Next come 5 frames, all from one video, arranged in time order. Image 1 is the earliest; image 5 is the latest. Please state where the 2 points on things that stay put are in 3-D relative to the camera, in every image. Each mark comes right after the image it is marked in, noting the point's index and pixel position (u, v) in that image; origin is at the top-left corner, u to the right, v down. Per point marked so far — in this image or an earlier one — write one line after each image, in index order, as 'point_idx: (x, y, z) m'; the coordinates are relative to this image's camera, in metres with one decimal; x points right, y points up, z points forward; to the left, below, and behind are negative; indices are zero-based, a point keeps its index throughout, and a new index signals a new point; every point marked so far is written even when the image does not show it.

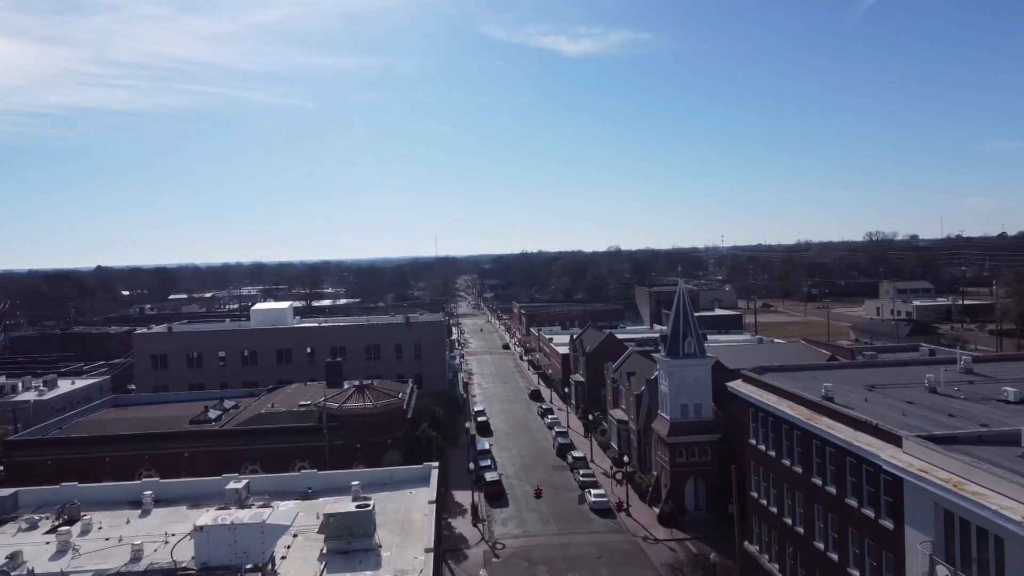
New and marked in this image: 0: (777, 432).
0: (+6.3, -3.4, +19.1) m
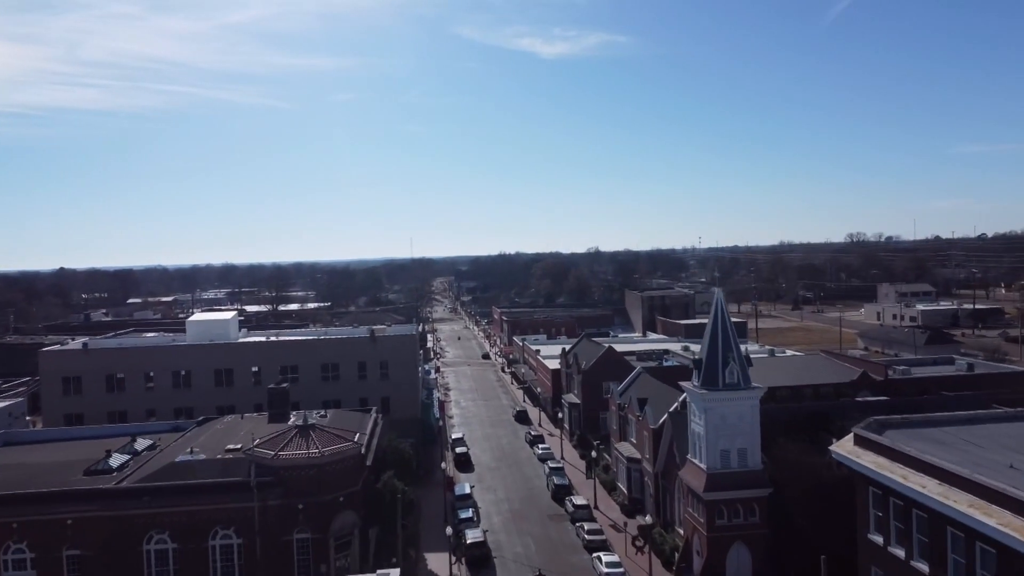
0: (+6.4, -3.7, +12.1) m
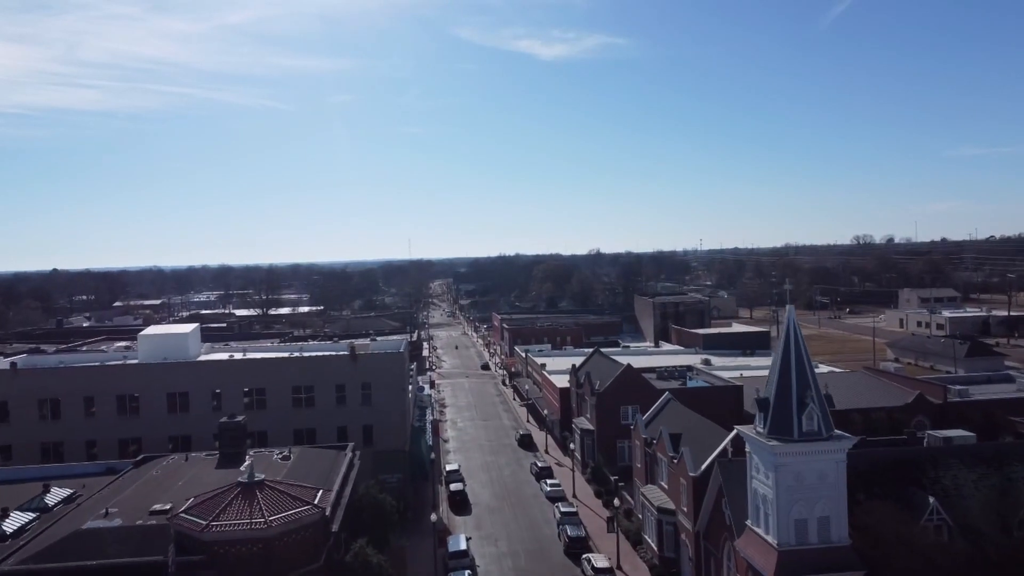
0: (+6.6, -4.1, +6.3) m
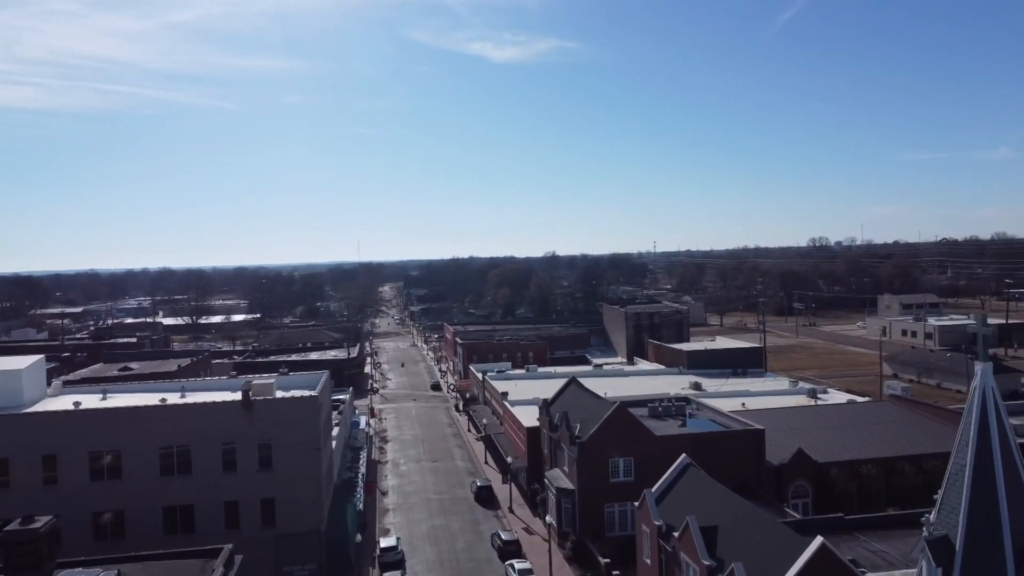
0: (+6.8, -4.6, -2.3) m
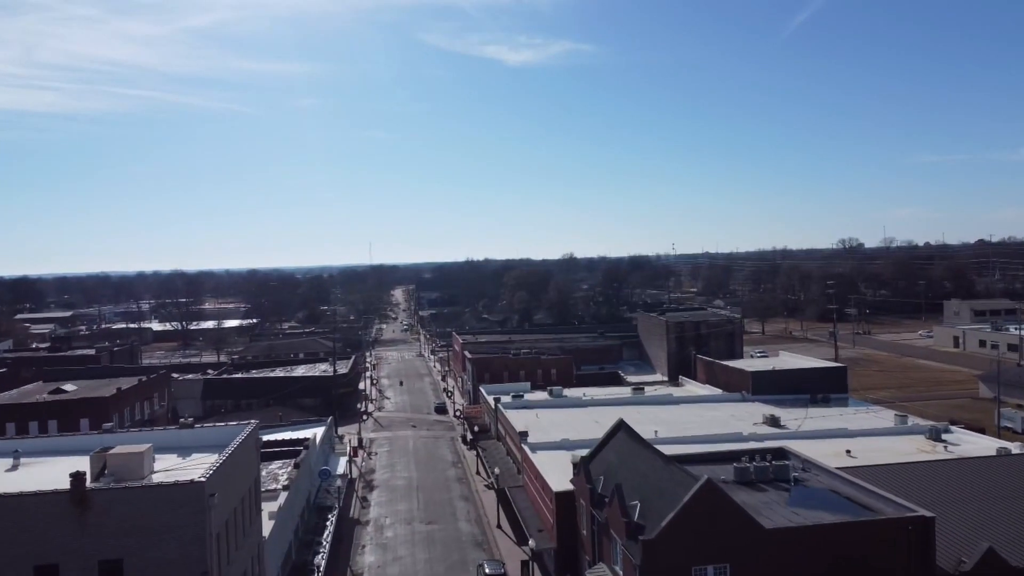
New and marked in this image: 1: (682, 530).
0: (+6.8, -4.7, -13.0) m
1: (+3.8, -5.4, +18.1) m
